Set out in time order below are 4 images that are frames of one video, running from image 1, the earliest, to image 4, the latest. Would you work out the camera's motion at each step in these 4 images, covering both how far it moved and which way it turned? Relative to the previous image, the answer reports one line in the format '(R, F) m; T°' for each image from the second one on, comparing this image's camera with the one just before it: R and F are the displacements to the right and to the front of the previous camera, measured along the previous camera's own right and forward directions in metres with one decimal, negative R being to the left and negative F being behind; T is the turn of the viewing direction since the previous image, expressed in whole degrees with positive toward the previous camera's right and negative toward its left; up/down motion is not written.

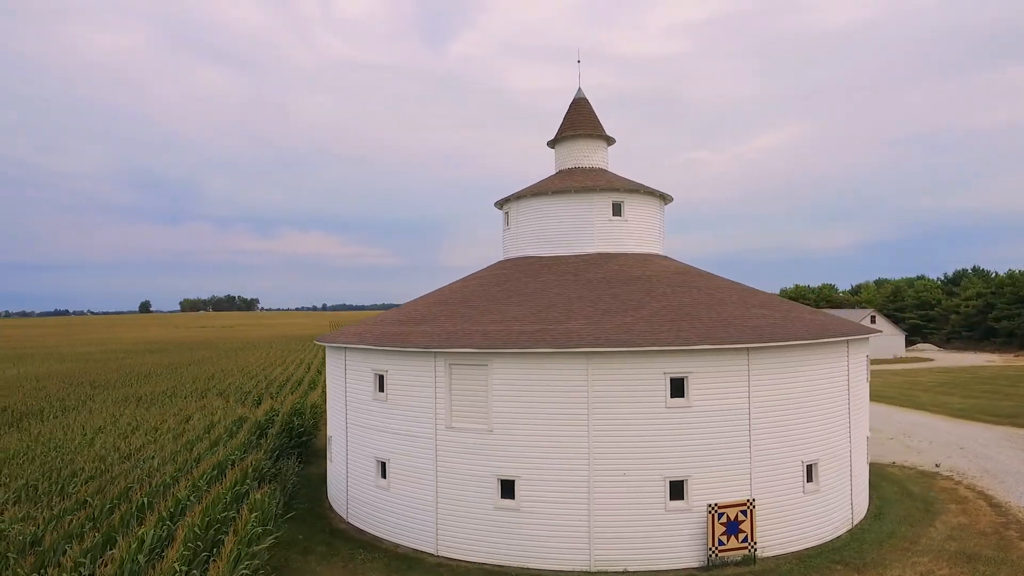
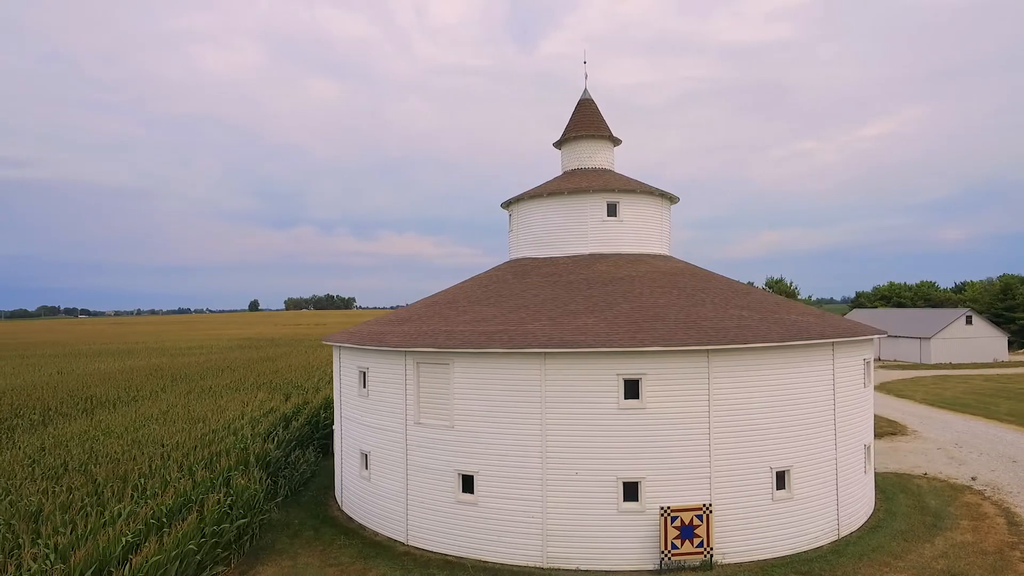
(+3.0, -0.2) m; -7°
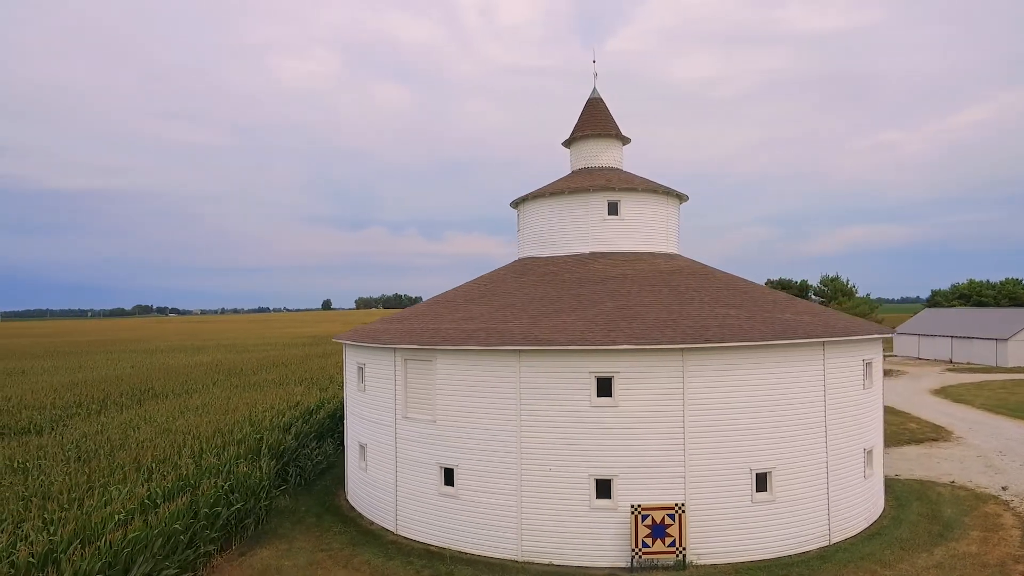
(+2.1, -0.2) m; -6°
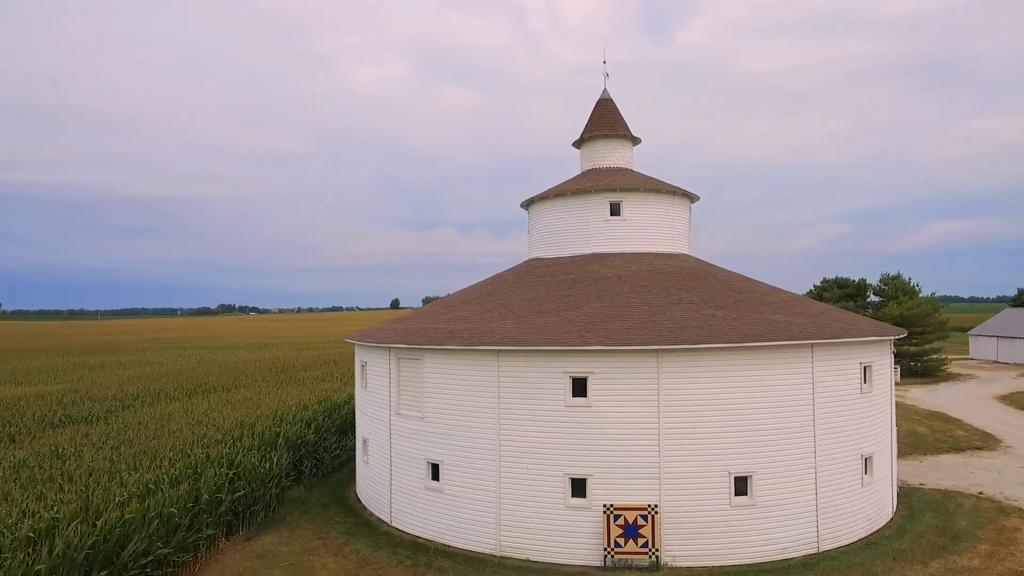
(+2.0, -0.3) m; -6°
